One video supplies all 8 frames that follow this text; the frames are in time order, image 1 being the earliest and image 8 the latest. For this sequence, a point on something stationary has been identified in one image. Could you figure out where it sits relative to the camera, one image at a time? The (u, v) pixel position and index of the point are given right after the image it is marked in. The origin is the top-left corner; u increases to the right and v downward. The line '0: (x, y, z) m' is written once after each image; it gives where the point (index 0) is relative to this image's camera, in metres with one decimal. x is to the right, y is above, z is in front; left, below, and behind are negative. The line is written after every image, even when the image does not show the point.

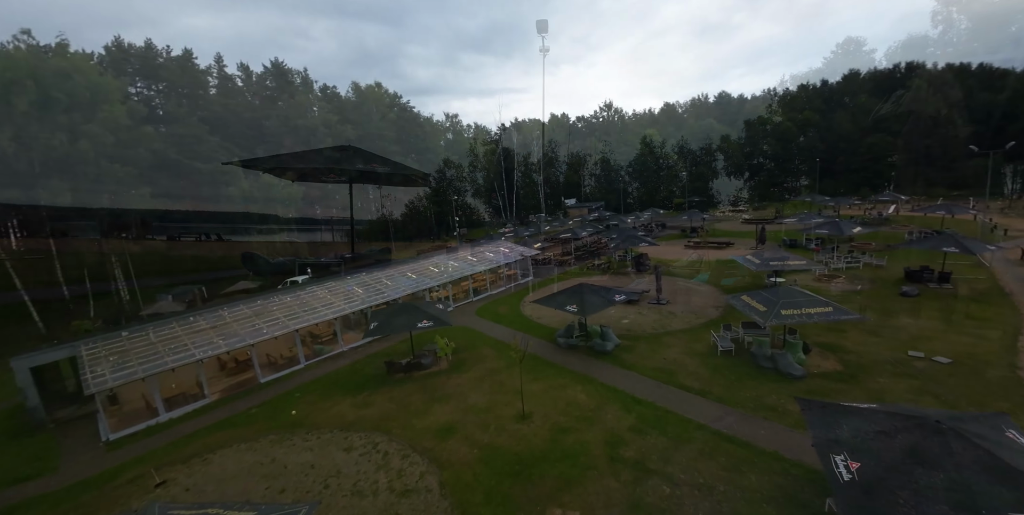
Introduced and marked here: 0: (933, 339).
0: (+17.5, -3.4, +17.1) m
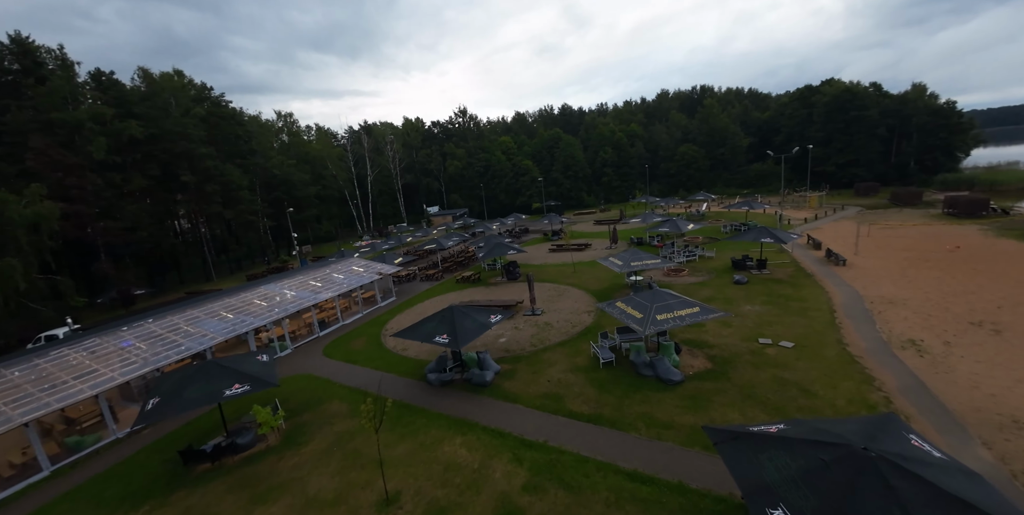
0: (+11.8, -3.0, +18.7) m
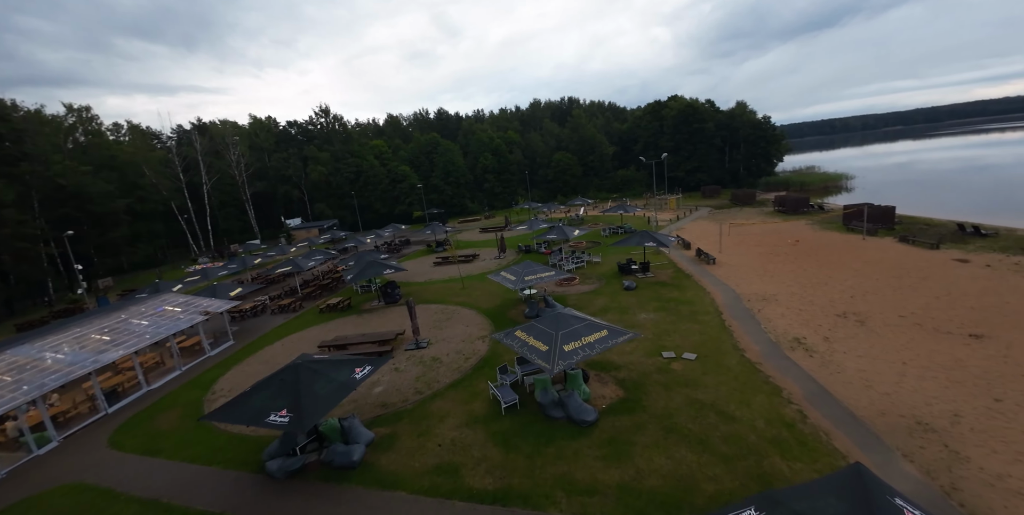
0: (+6.9, -3.3, +17.9) m
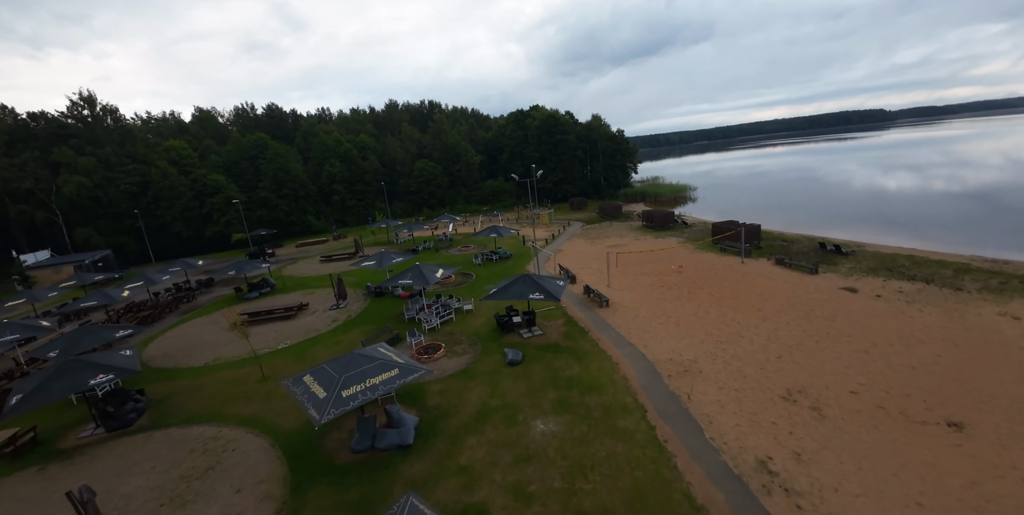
0: (+2.0, -5.8, +11.3) m
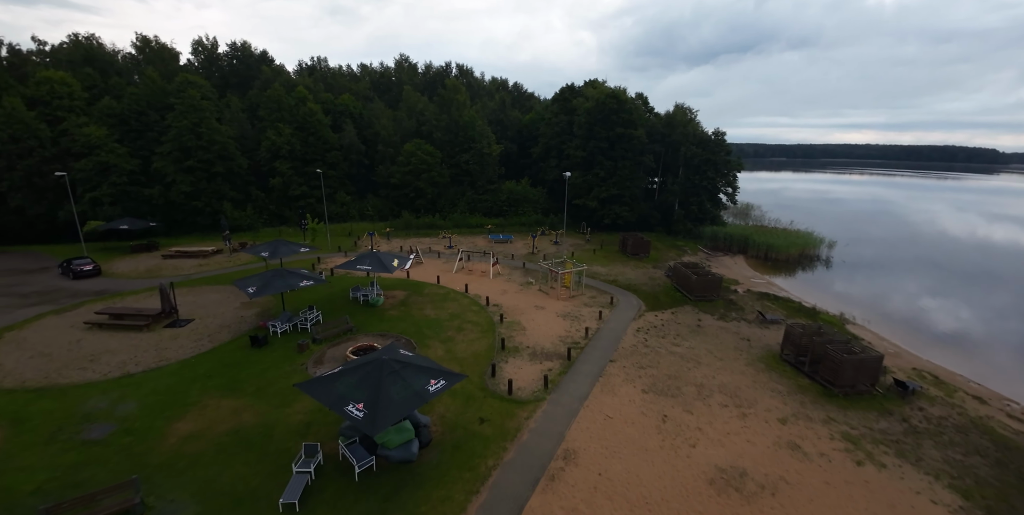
0: (-4.3, -12.8, -12.4) m
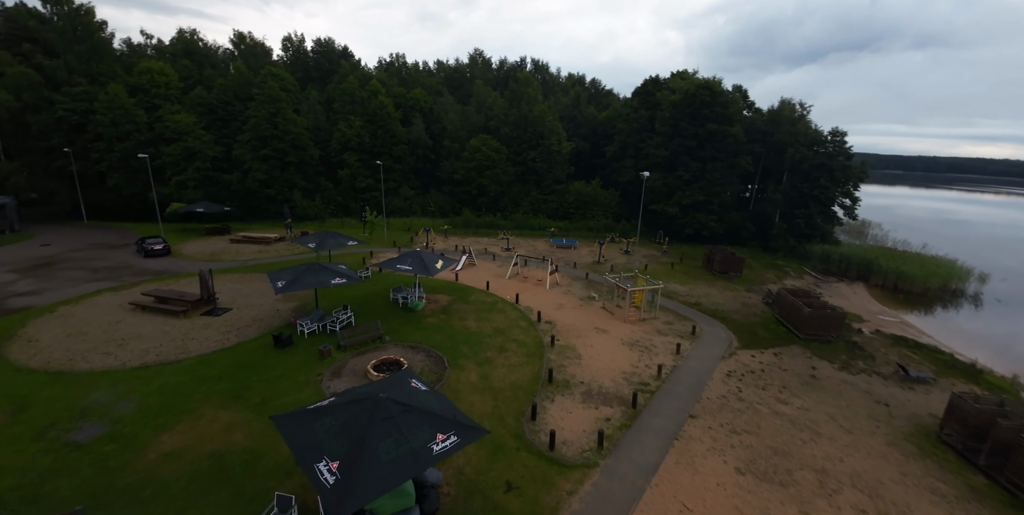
0: (-8.1, -12.6, -15.0) m
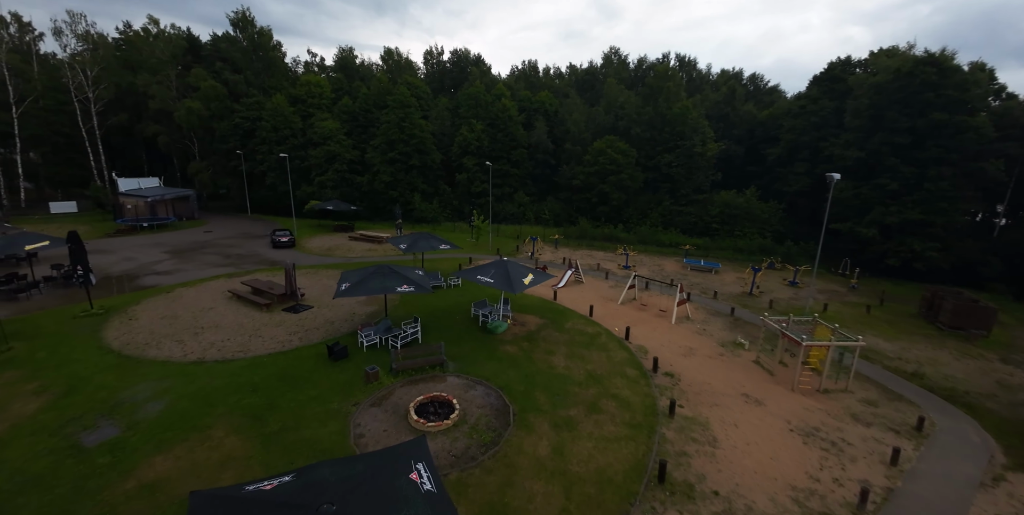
0: (-15.3, -11.1, -16.7) m
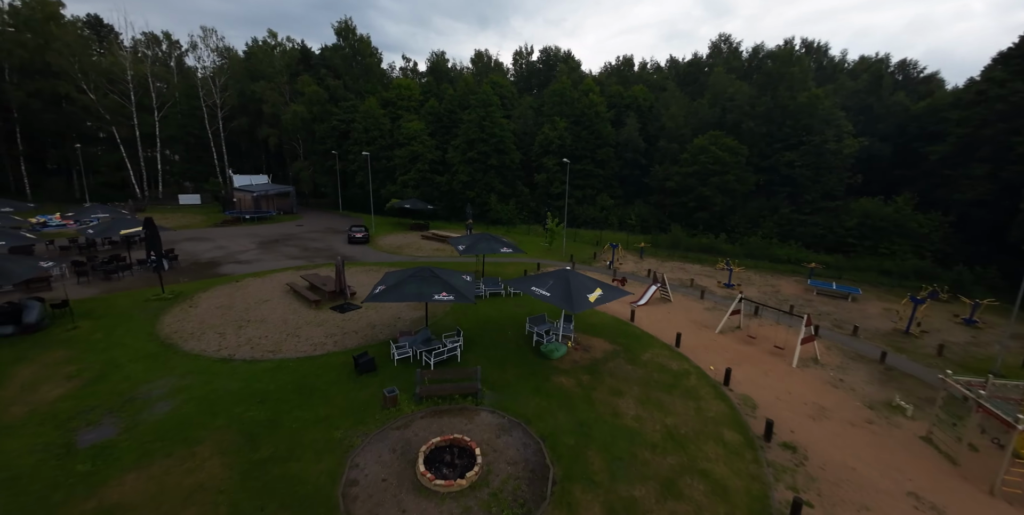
0: (-20.5, -9.9, -16.2) m
